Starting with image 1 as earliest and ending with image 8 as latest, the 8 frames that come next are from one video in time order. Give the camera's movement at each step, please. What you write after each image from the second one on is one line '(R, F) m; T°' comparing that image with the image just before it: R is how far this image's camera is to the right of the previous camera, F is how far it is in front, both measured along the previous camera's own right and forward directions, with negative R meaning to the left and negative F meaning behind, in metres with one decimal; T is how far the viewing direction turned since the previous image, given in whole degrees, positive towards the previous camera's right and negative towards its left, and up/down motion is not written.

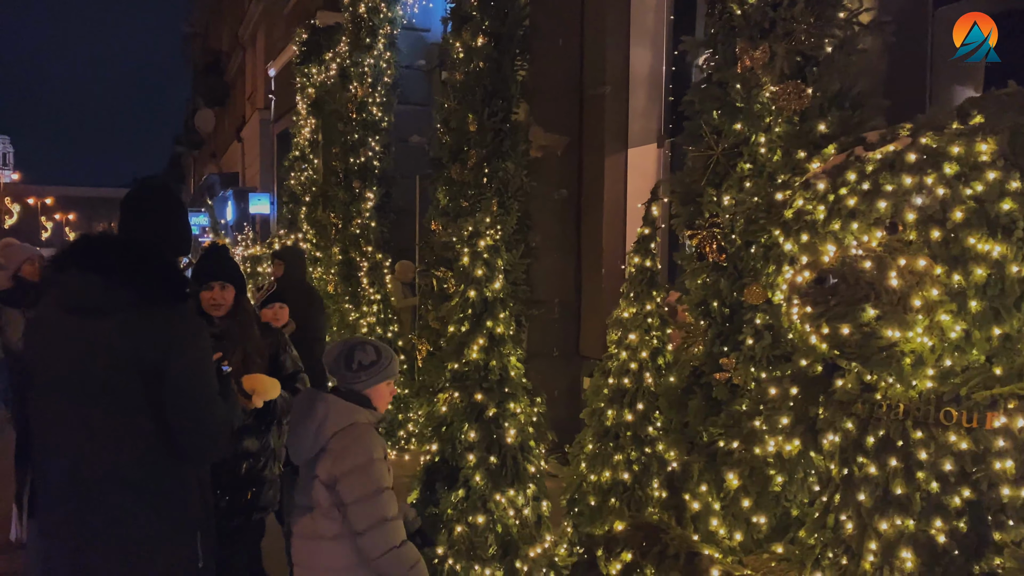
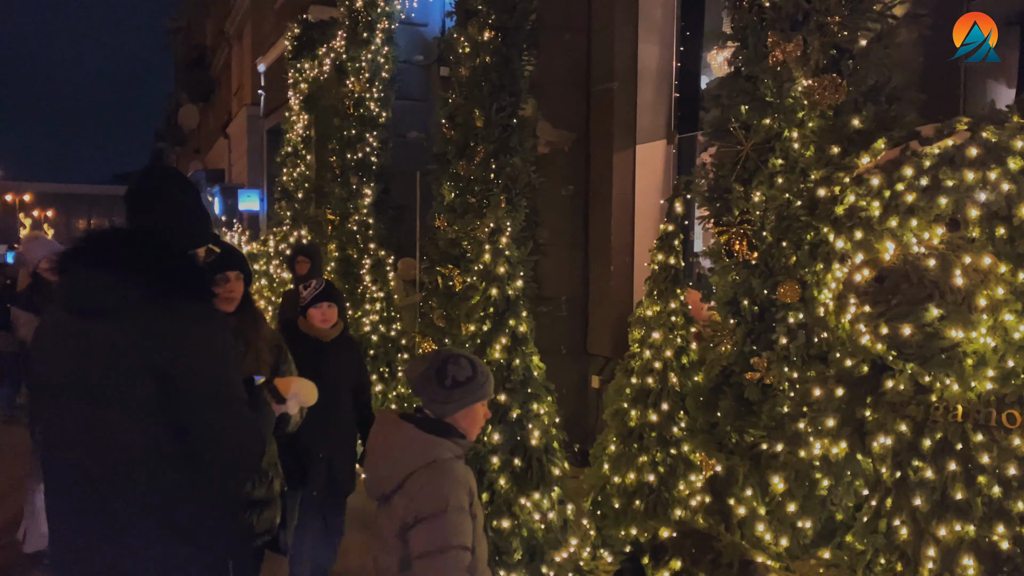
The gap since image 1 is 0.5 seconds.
(-0.2, +0.1) m; +1°
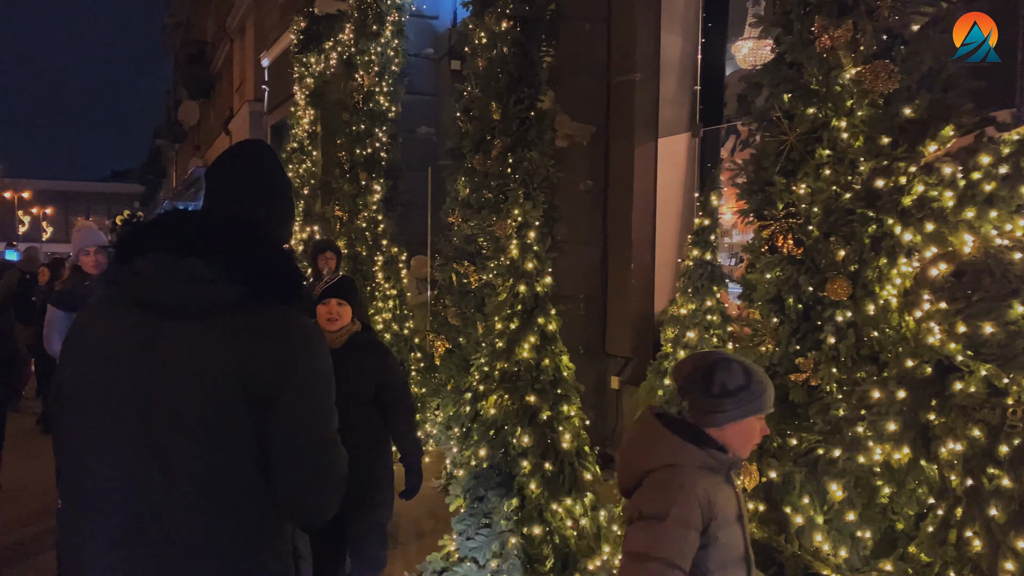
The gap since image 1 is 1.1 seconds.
(-0.1, +0.2) m; 0°
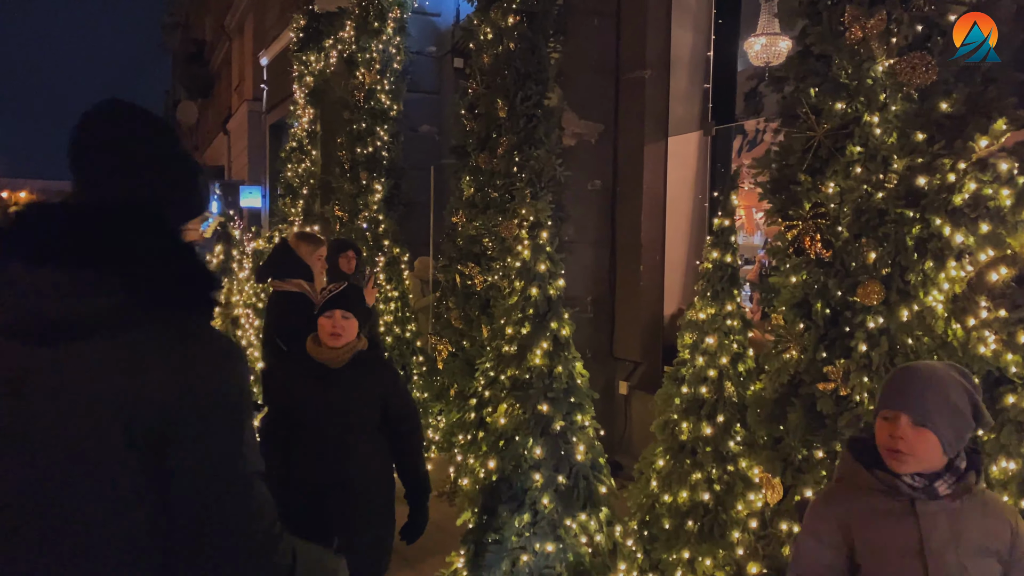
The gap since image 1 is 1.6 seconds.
(-0.1, +0.2) m; 0°
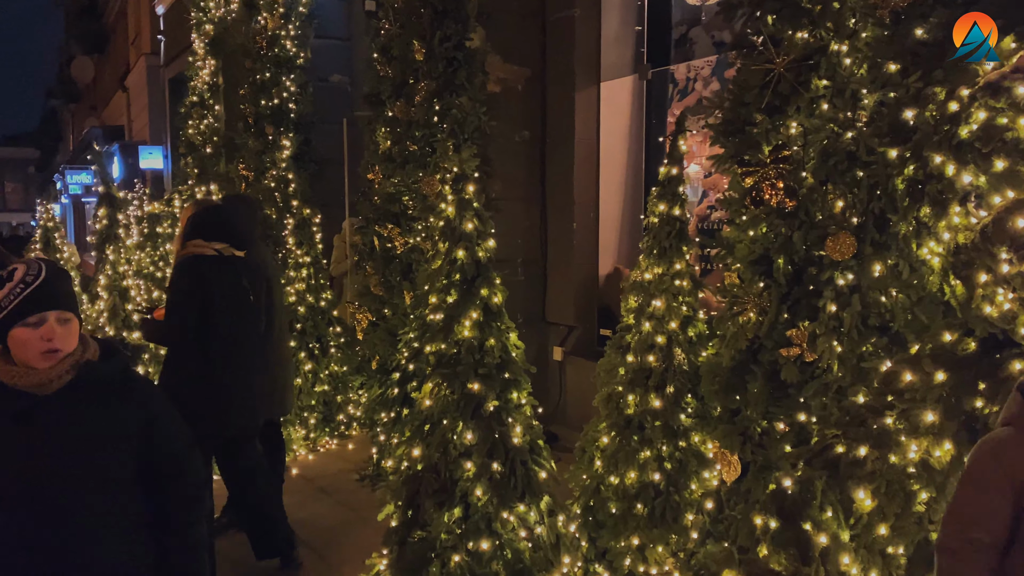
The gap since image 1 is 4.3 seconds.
(0.0, +0.5) m; +5°
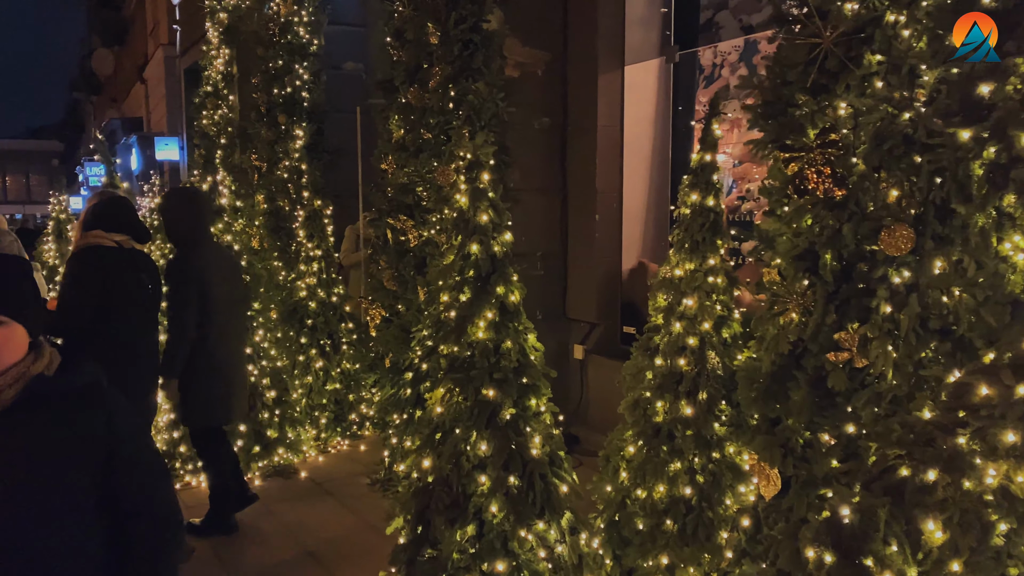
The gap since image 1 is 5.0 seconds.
(0.0, +0.3) m; -1°
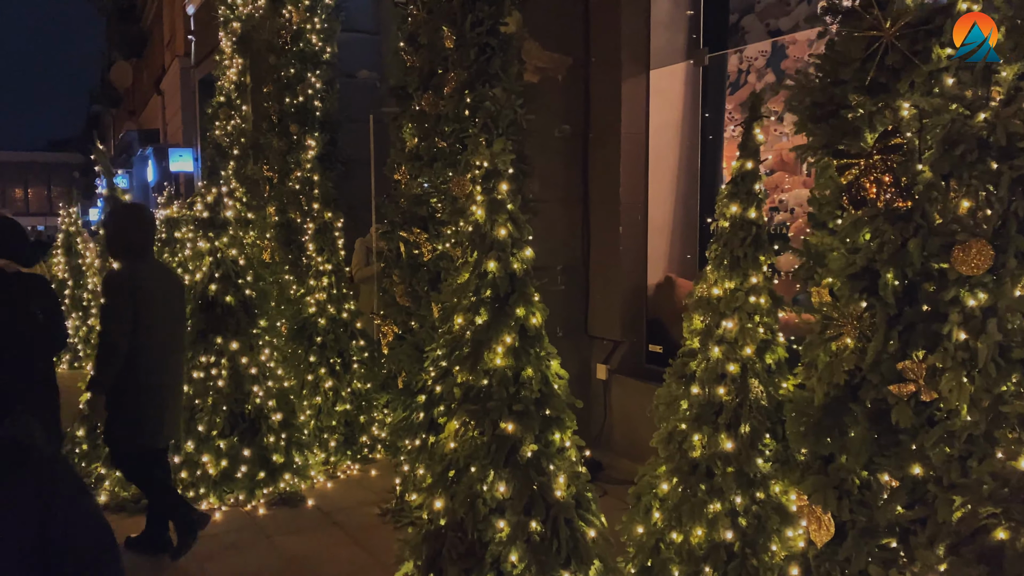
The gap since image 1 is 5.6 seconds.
(0.0, +0.3) m; -1°
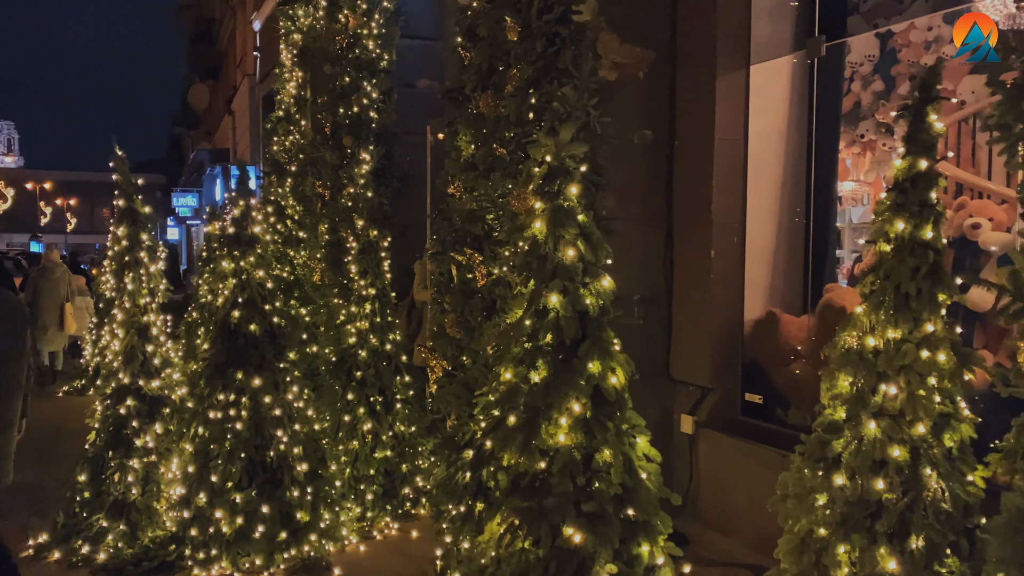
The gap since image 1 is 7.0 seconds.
(0.0, +0.8) m; -5°
